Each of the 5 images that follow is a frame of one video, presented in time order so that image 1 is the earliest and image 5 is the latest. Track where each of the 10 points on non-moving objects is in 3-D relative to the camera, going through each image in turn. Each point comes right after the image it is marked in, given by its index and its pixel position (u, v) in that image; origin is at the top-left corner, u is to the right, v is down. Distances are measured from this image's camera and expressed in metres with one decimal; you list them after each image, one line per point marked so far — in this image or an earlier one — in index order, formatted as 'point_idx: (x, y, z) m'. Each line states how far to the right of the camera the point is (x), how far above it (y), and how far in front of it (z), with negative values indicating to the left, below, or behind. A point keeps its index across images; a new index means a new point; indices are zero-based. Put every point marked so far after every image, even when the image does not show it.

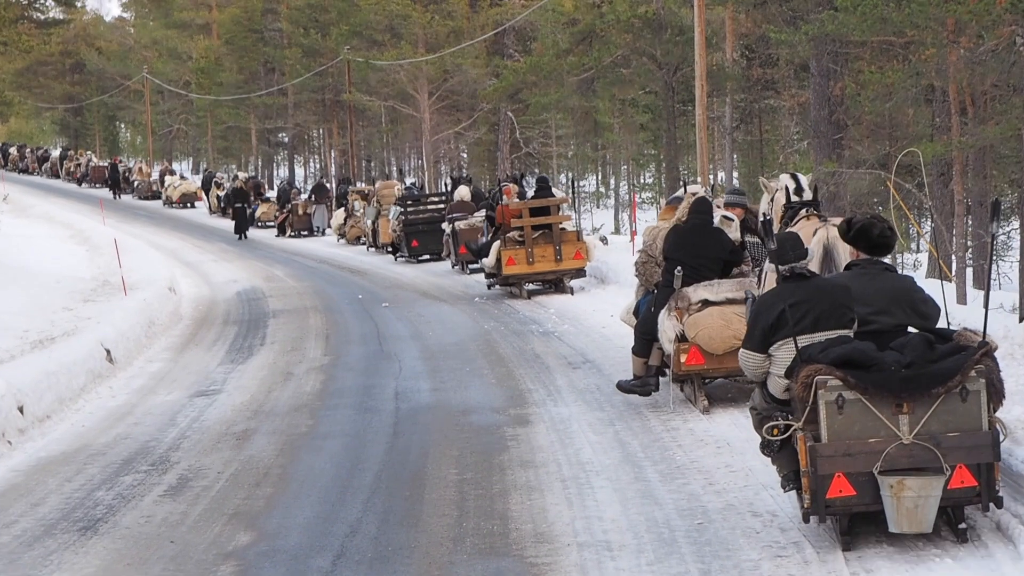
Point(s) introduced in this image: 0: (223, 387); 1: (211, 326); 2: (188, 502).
0: (-3.3, -1.1, +12.1) m
1: (-4.9, -0.6, +17.5) m
2: (-2.3, -1.5, +7.7) m
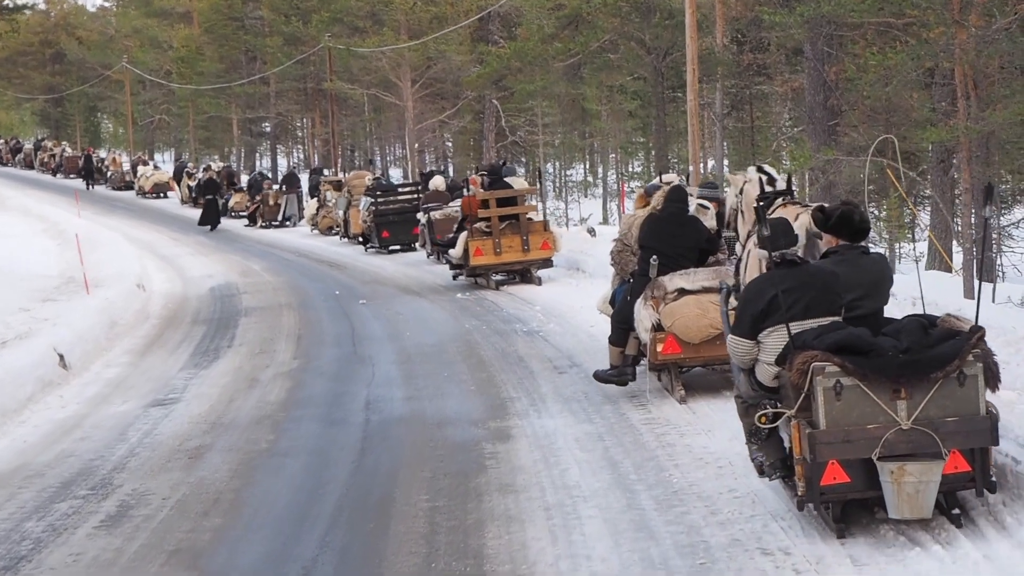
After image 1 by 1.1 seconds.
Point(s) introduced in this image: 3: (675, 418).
0: (-3.5, -1.1, +11.3) m
1: (-5.1, -0.6, +16.6) m
2: (-2.5, -1.6, +6.9) m
3: (+1.3, -1.0, +8.5) m
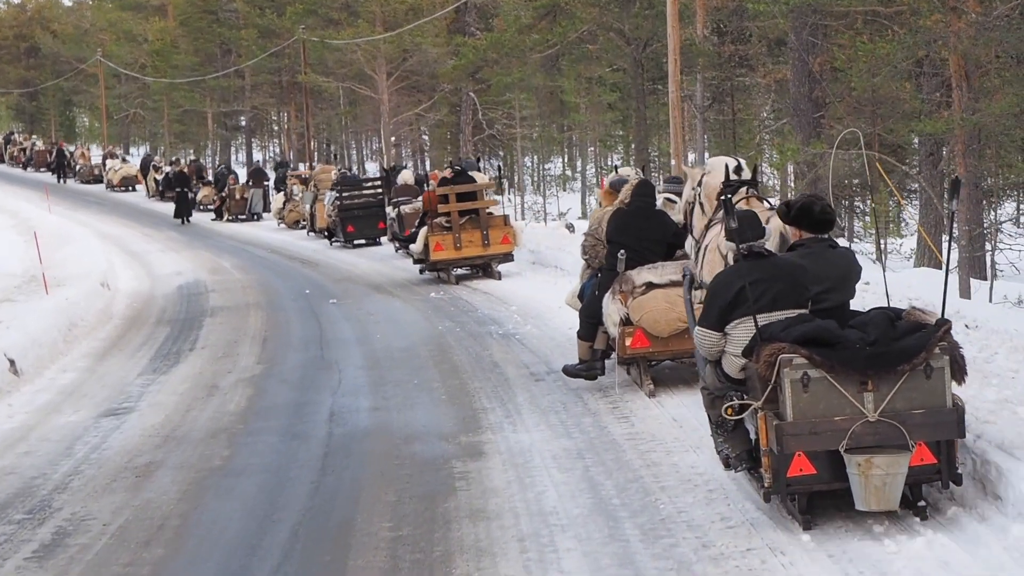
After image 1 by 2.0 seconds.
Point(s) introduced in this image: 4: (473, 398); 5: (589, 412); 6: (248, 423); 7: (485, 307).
0: (-3.7, -1.1, +10.6) m
1: (-5.5, -0.6, +15.9) m
2: (-2.6, -1.6, +6.2) m
3: (+1.1, -1.1, +7.9) m
4: (-0.3, -1.0, +9.4) m
5: (+0.6, -1.0, +8.7) m
6: (-2.2, -1.2, +9.1) m
7: (-0.4, -0.3, +14.9) m
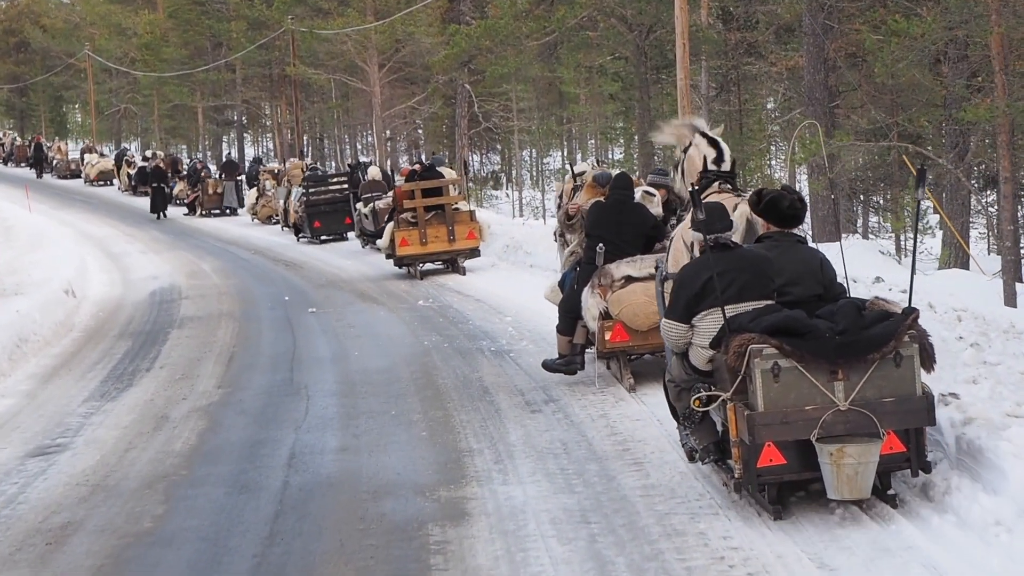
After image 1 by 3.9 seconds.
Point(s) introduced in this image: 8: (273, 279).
0: (-3.8, -1.3, +9.2) m
1: (-5.6, -0.7, +14.5) m
2: (-2.7, -1.8, +4.8) m
3: (+1.0, -1.2, +6.5) m
4: (-0.4, -1.1, +8.0) m
5: (+0.6, -1.1, +7.4) m
6: (-2.3, -1.3, +7.8) m
7: (-0.4, -0.4, +13.5) m
8: (-4.4, +0.2, +19.8) m
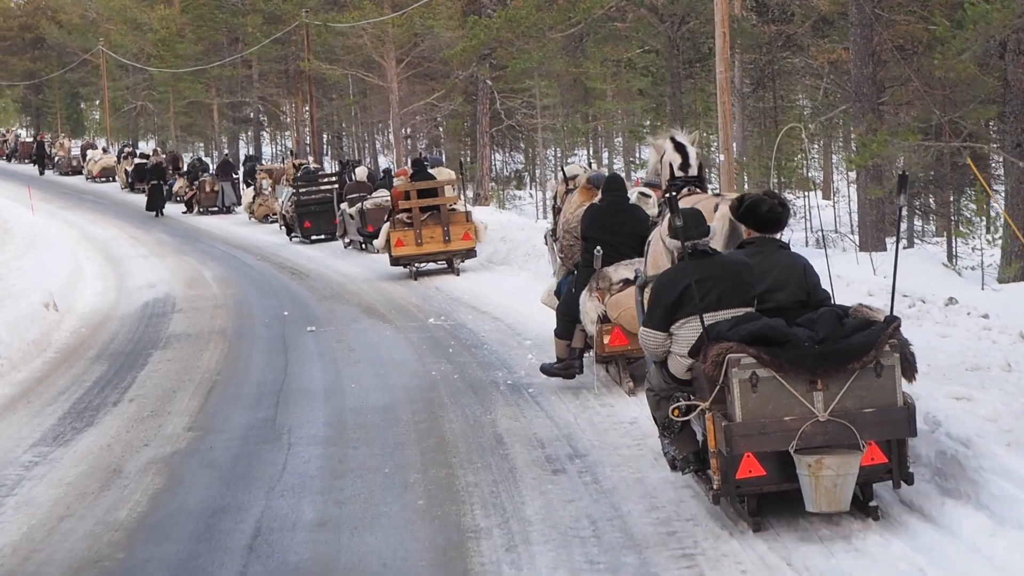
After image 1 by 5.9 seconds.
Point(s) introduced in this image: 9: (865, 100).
0: (-3.6, -1.5, +7.8) m
1: (-5.3, -0.9, +13.1) m
2: (-2.7, -2.0, +3.4) m
3: (+1.1, -1.4, +5.0) m
4: (-0.3, -1.3, +6.5) m
5: (+0.6, -1.4, +5.8) m
6: (-2.2, -1.5, +6.3) m
7: (-0.2, -0.6, +12.0) m
8: (-4.1, 0.0, +18.4) m
9: (+5.9, +3.1, +17.6) m
